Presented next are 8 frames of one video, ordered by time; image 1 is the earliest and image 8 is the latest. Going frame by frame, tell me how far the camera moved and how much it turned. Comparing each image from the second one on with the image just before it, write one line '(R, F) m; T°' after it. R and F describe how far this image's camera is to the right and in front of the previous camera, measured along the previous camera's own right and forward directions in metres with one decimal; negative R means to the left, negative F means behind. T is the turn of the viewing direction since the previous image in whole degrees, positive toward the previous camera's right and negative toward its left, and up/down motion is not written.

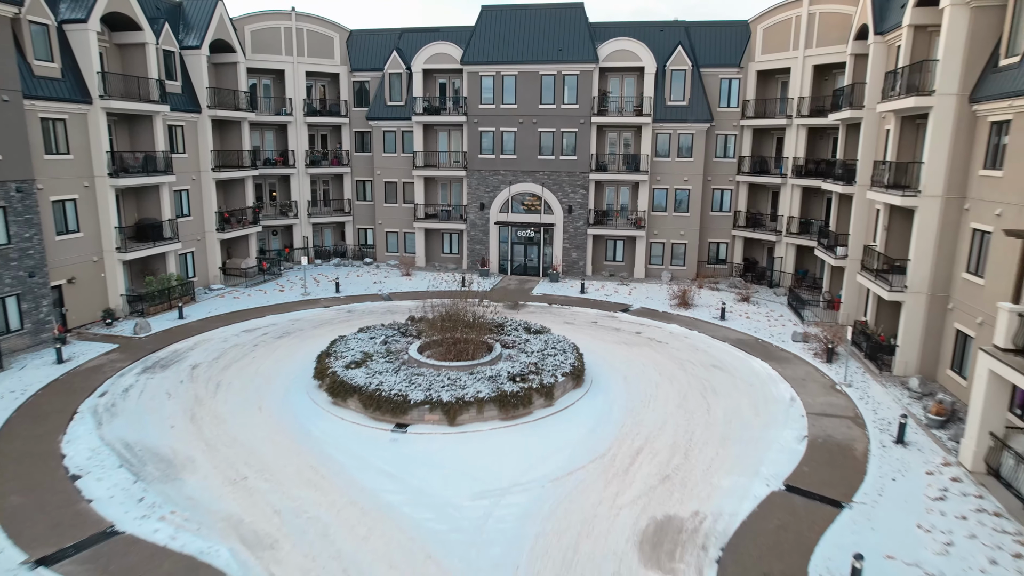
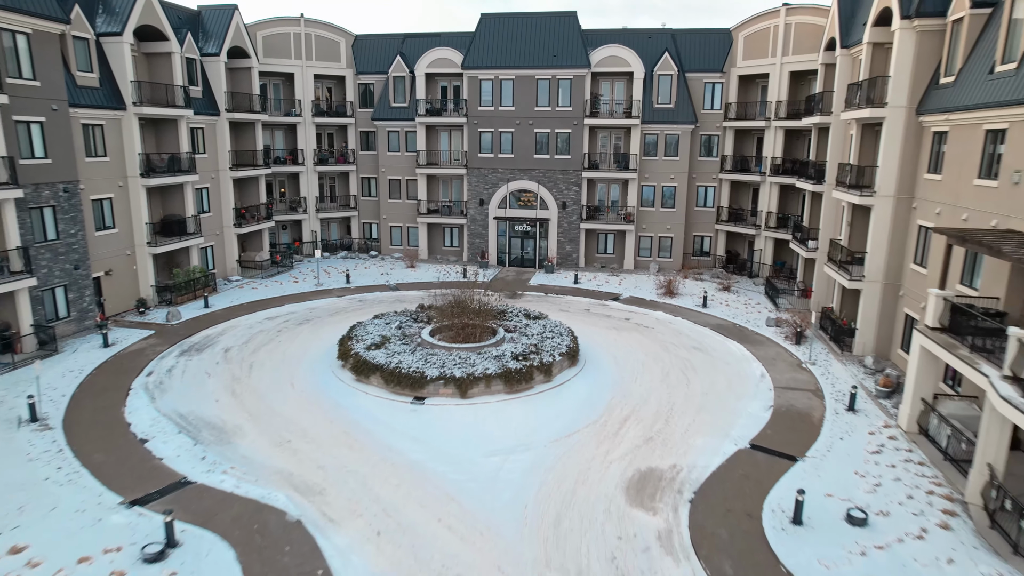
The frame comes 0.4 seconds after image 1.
(-0.3, -2.0) m; +1°
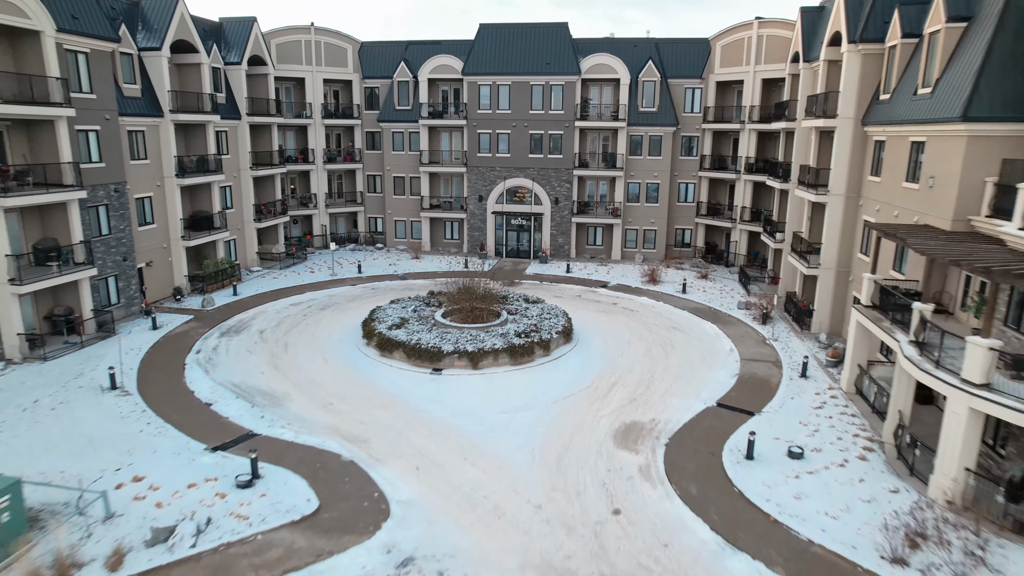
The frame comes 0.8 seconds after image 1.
(-0.4, -2.7) m; +1°
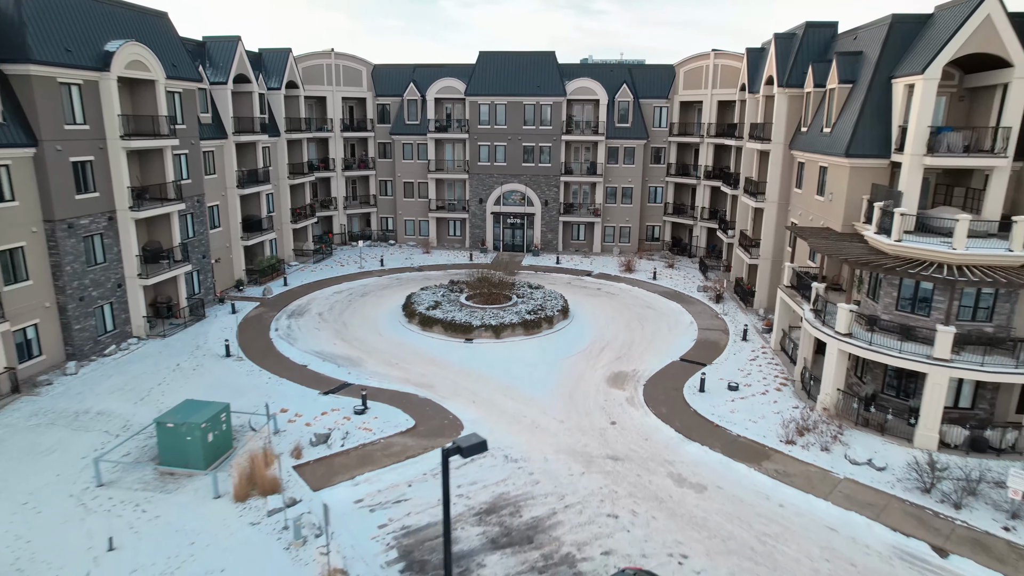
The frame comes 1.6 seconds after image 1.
(-1.6, -5.8) m; +3°
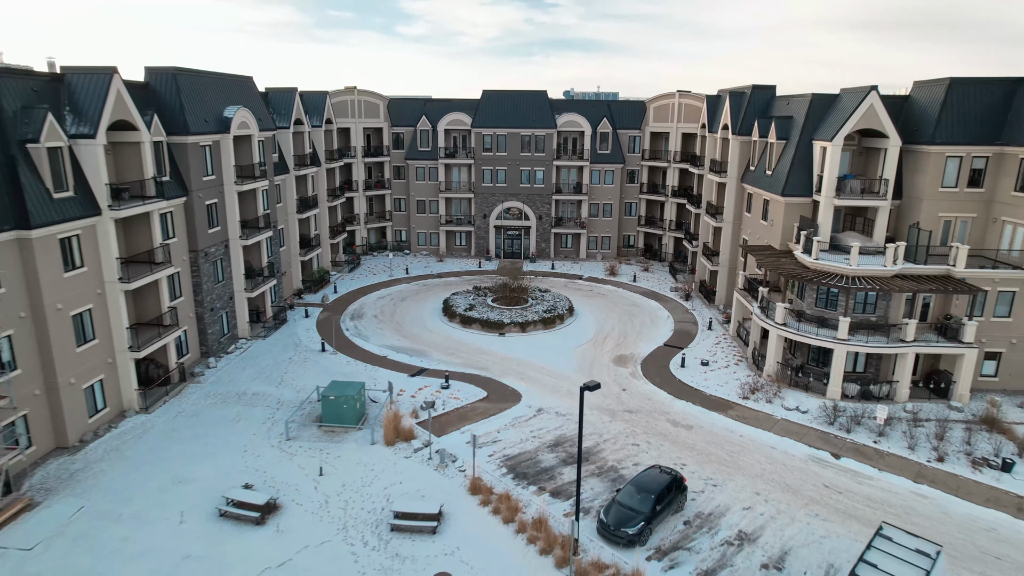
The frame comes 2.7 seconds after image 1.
(-3.1, -7.1) m; +4°
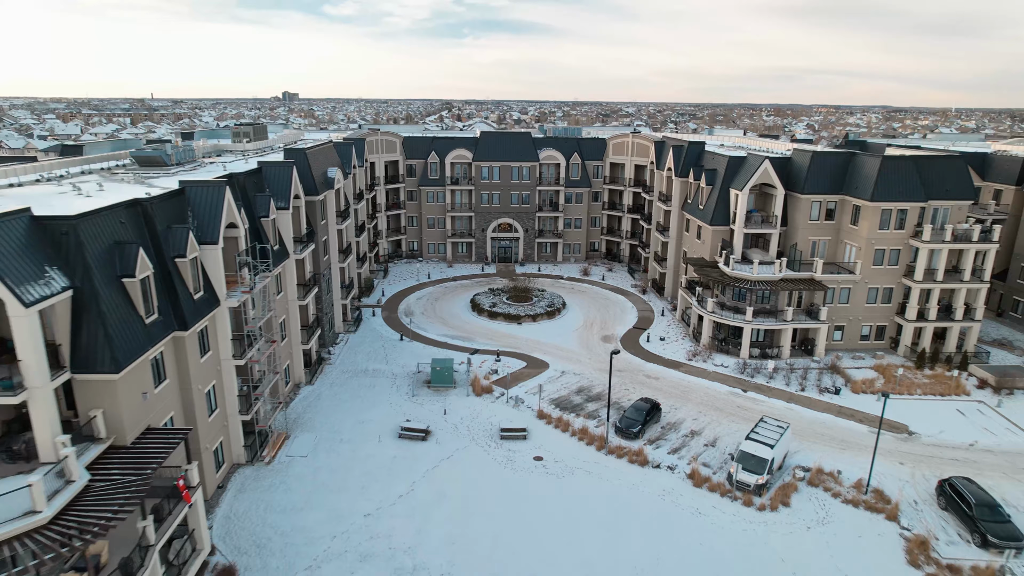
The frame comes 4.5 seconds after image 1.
(-5.1, -12.6) m; +5°
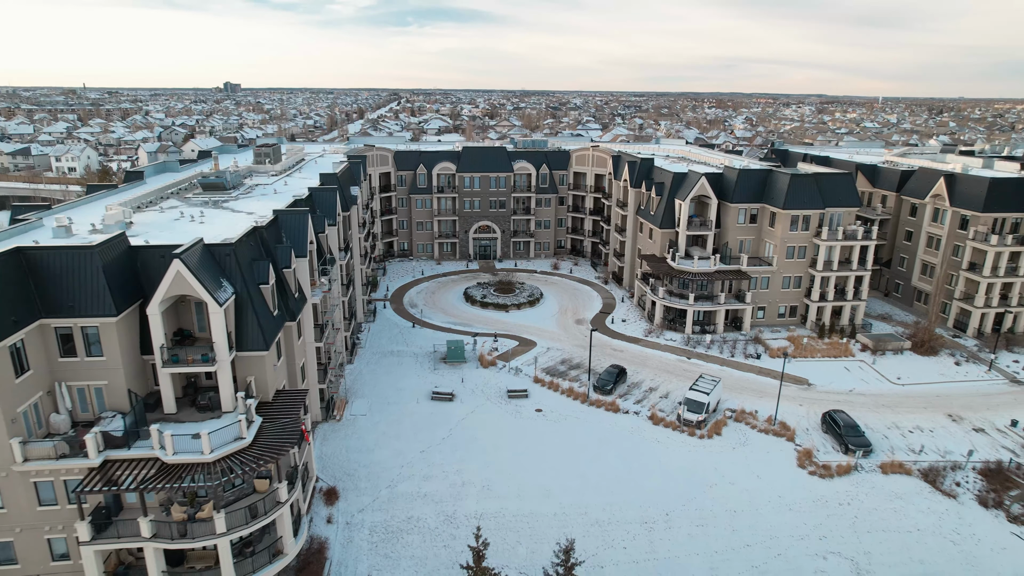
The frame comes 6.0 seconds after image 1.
(-3.0, -9.3) m; +4°
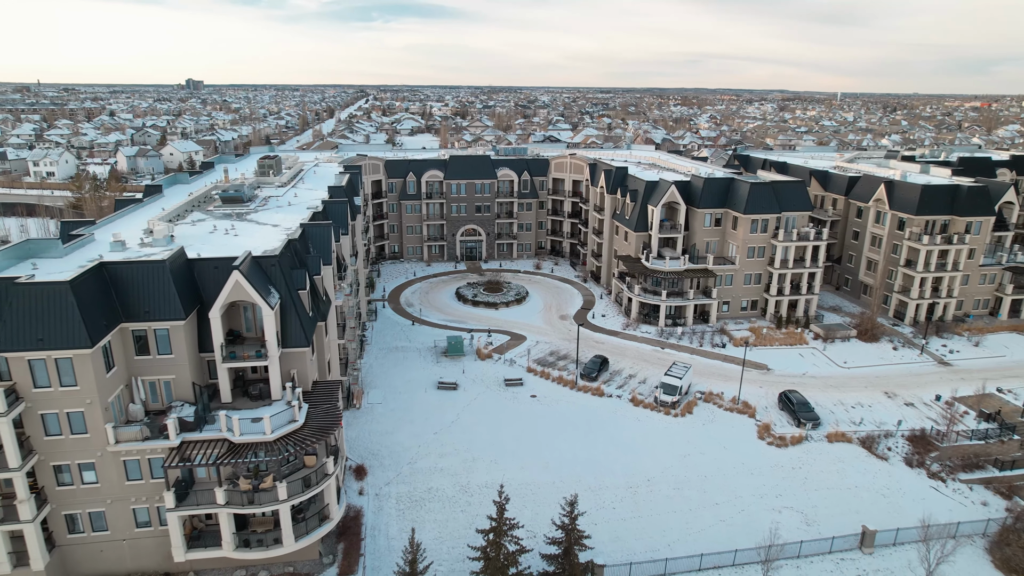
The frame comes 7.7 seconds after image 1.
(-1.7, -4.8) m; +3°
